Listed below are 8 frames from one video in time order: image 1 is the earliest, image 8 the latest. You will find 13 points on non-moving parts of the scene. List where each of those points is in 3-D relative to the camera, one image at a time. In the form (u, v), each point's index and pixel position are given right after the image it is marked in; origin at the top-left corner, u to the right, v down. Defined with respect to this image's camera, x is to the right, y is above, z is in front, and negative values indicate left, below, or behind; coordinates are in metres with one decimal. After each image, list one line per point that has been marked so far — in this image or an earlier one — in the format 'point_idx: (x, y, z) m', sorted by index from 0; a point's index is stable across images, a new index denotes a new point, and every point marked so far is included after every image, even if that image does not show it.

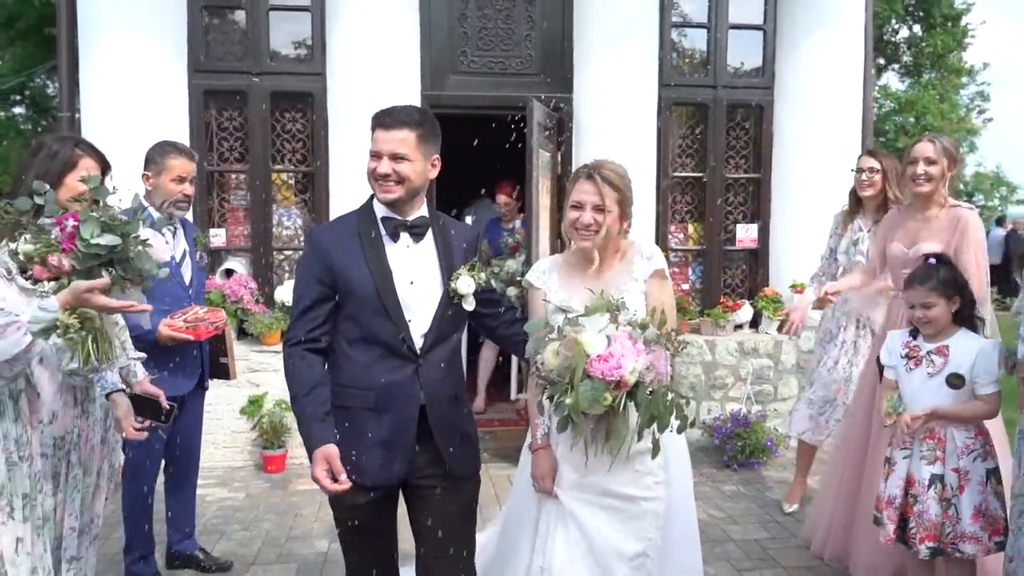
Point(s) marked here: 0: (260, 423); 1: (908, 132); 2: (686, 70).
0: (-1.7, -0.9, +5.4) m
1: (+9.0, +3.5, +18.6) m
2: (+1.4, +1.8, +6.7) m
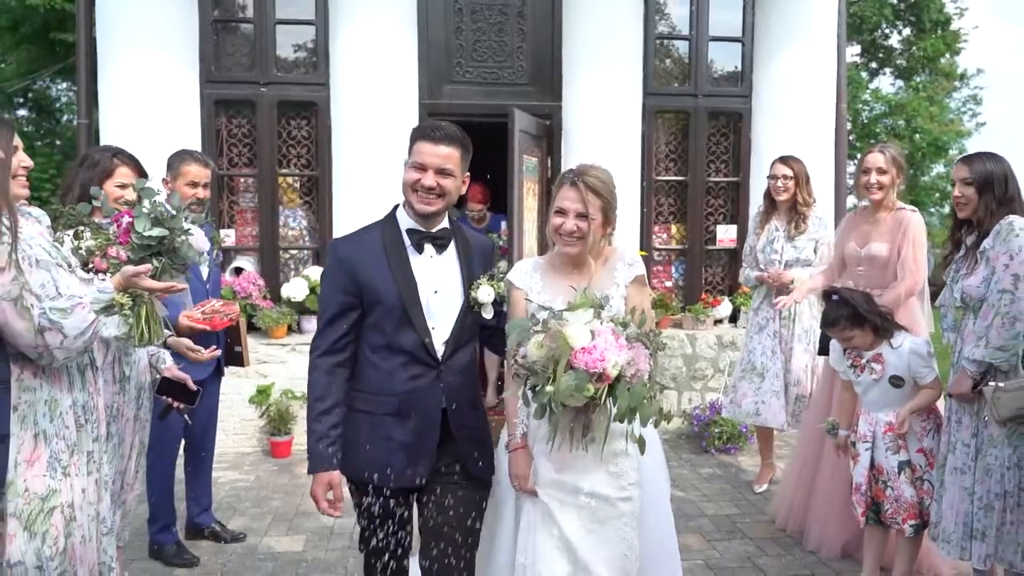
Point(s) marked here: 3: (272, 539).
0: (-1.7, -0.9, +5.8) m
1: (+9.0, +3.5, +19.0) m
2: (+1.3, +1.8, +7.1) m
3: (-1.3, -1.3, +4.4) m
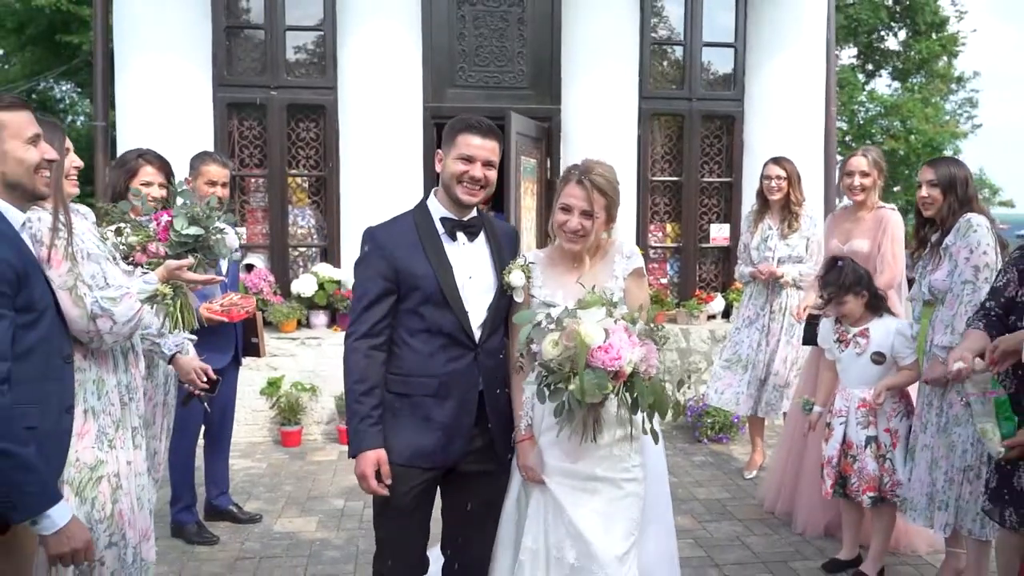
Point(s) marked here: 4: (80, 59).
0: (-1.7, -0.8, +6.0) m
1: (+9.0, +3.6, +19.2) m
2: (+1.4, +1.8, +7.3) m
3: (-1.3, -1.3, +4.7) m
4: (-9.2, +4.9, +17.4) m
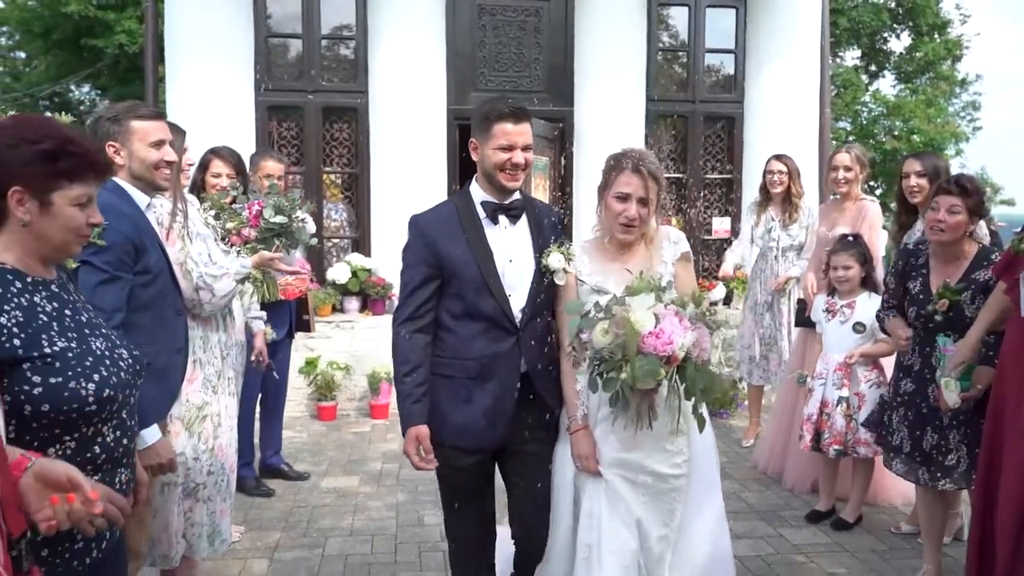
0: (-1.6, -0.7, +6.6) m
1: (+9.2, +3.7, +19.7) m
2: (+1.5, +1.9, +7.9) m
3: (-1.2, -1.2, +5.3) m
4: (-9.0, +5.0, +18.1) m
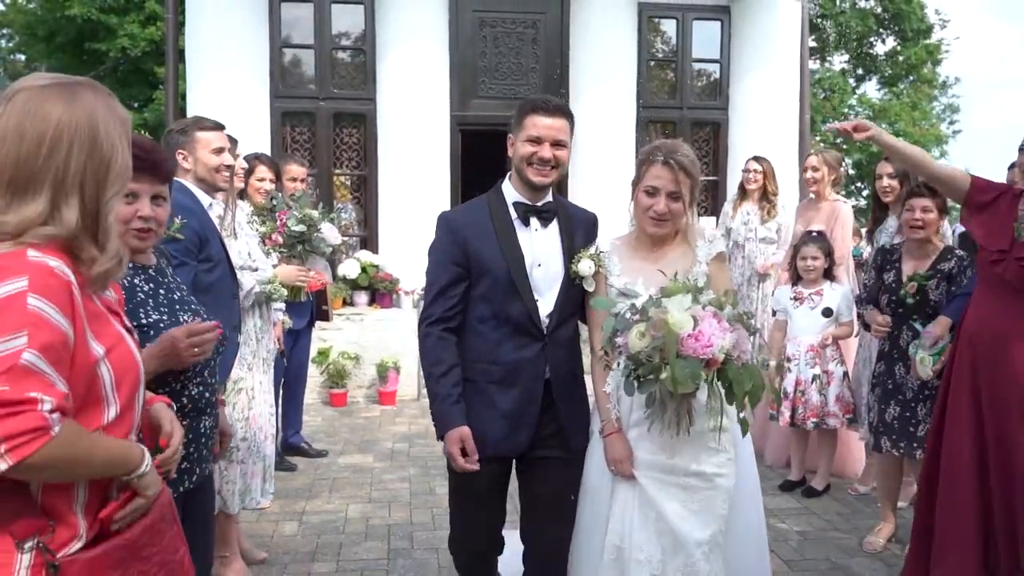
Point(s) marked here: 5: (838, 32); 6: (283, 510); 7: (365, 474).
0: (-1.6, -0.7, +7.0) m
1: (+9.1, +3.7, +20.3) m
2: (+1.5, +2.0, +8.4) m
3: (-1.1, -1.1, +5.7) m
4: (-9.1, +5.1, +18.5) m
5: (+7.6, +6.0, +19.2) m
6: (-1.3, -1.2, +4.6) m
7: (-0.9, -1.2, +5.3) m
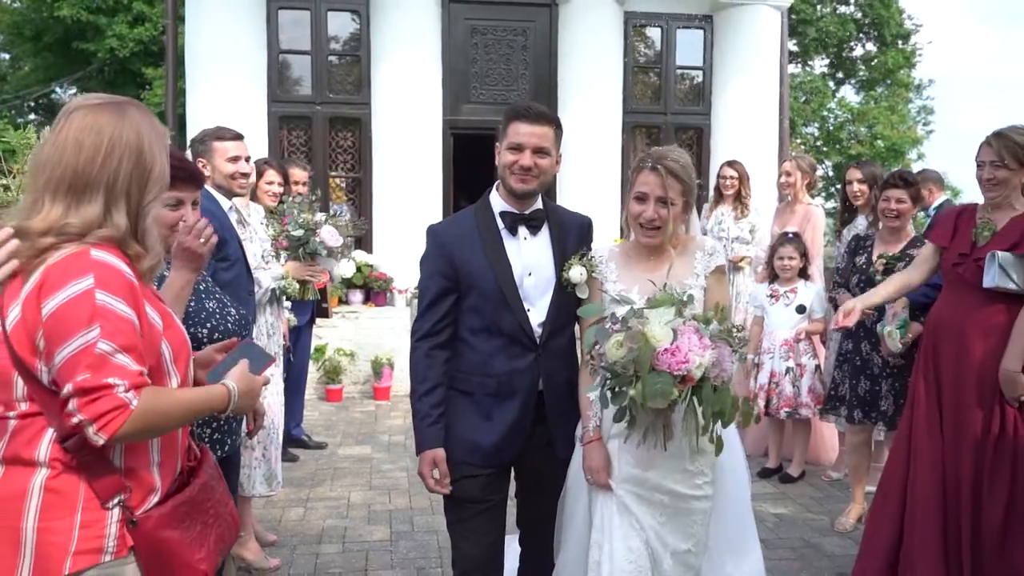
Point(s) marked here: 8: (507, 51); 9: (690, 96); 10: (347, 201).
0: (-1.7, -0.7, +7.3) m
1: (+8.7, +3.7, +20.7) m
2: (+1.4, +2.0, +8.7) m
3: (-1.2, -1.1, +6.0) m
4: (-9.4, +5.1, +18.6) m
5: (+7.3, +6.0, +19.6) m
6: (-1.3, -1.2, +4.8) m
7: (-1.0, -1.2, +5.5) m
8: (0.0, +2.4, +8.3) m
9: (+1.9, +2.0, +8.8) m
10: (-1.6, +0.9, +8.2) m
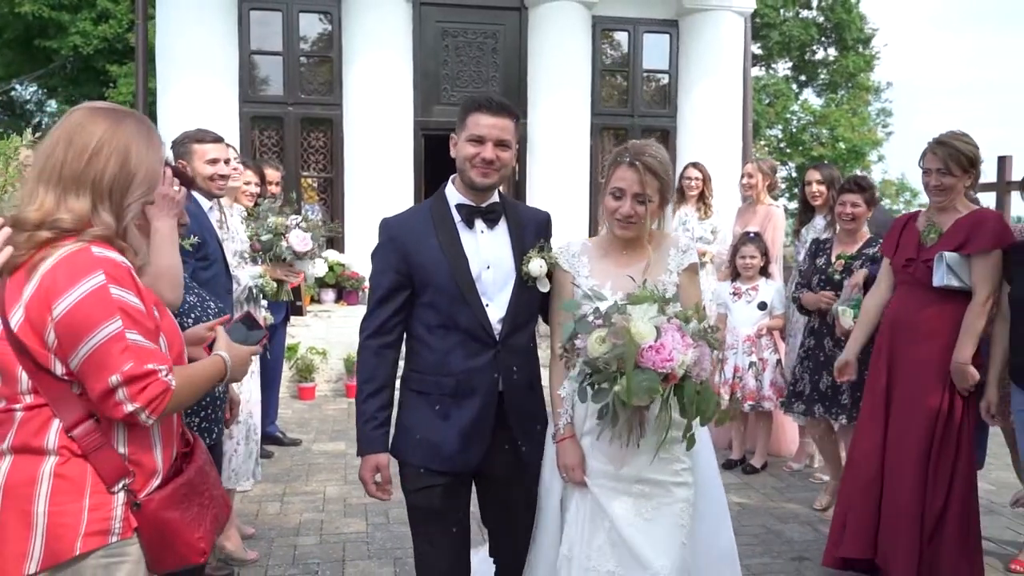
0: (-1.9, -0.7, +7.3) m
1: (+8.0, +3.7, +21.2) m
2: (+1.1, +2.0, +8.8) m
3: (-1.4, -1.1, +6.0) m
4: (-10.1, +5.1, +18.3) m
5: (+6.5, +6.0, +20.0) m
6: (-1.5, -1.2, +4.9) m
7: (-1.2, -1.2, +5.6) m
8: (-0.4, +2.4, +8.4) m
9: (+1.6, +2.0, +9.0) m
10: (-1.9, +0.9, +8.2) m
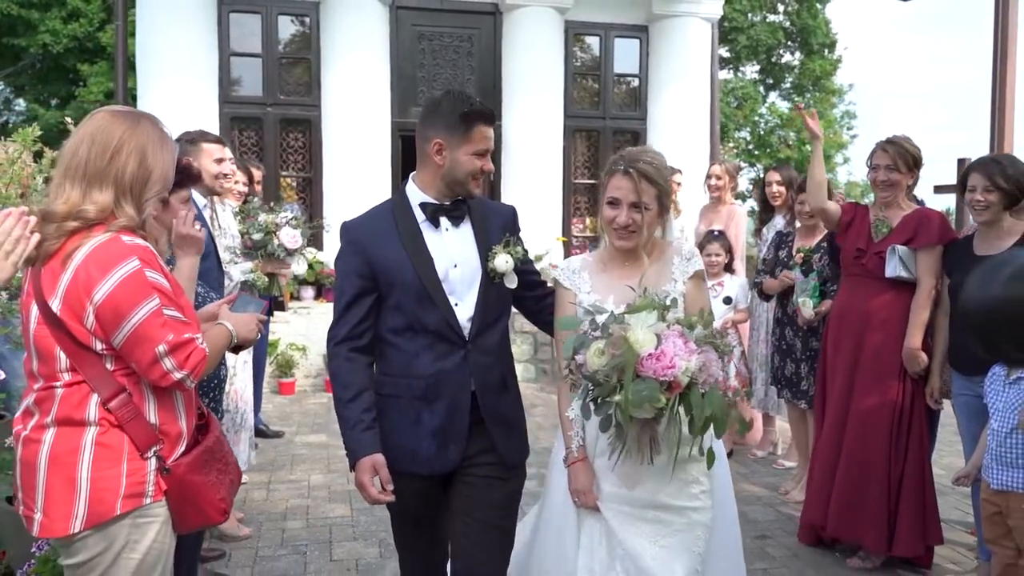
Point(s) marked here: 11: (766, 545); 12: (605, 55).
0: (-2.1, -0.6, +7.5) m
1: (+7.3, +3.8, +21.6) m
2: (+0.8, +2.0, +9.1) m
3: (-1.6, -1.1, +6.2) m
4: (-10.7, +5.1, +18.2) m
5: (+5.9, +6.0, +20.5) m
6: (-1.6, -1.2, +5.1) m
7: (-1.3, -1.1, +5.8) m
8: (-0.6, +2.4, +8.6) m
9: (+1.3, +2.1, +9.2) m
10: (-2.2, +0.9, +8.4) m
11: (+1.3, -1.3, +4.1) m
12: (+1.0, +2.5, +9.1) m
